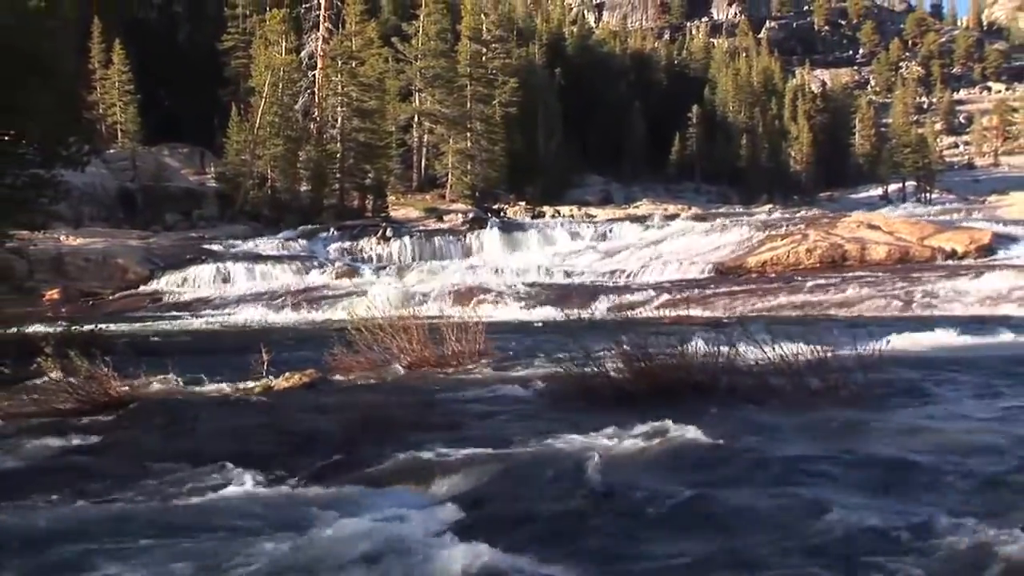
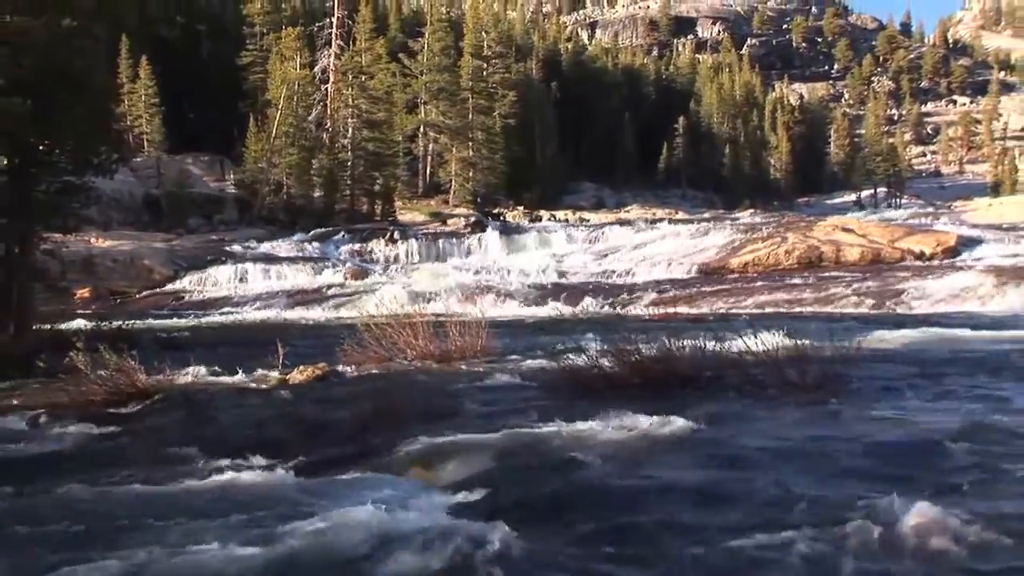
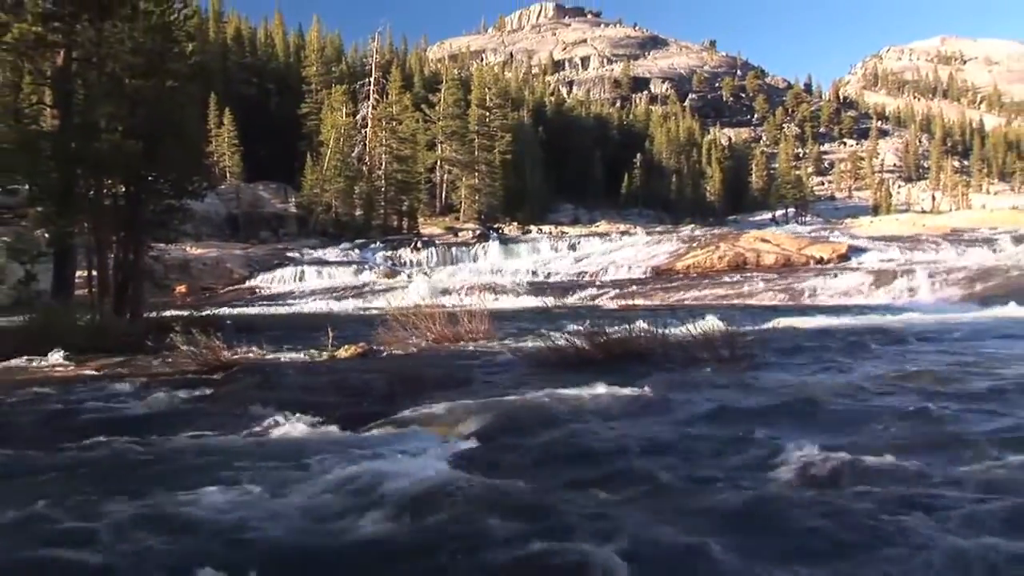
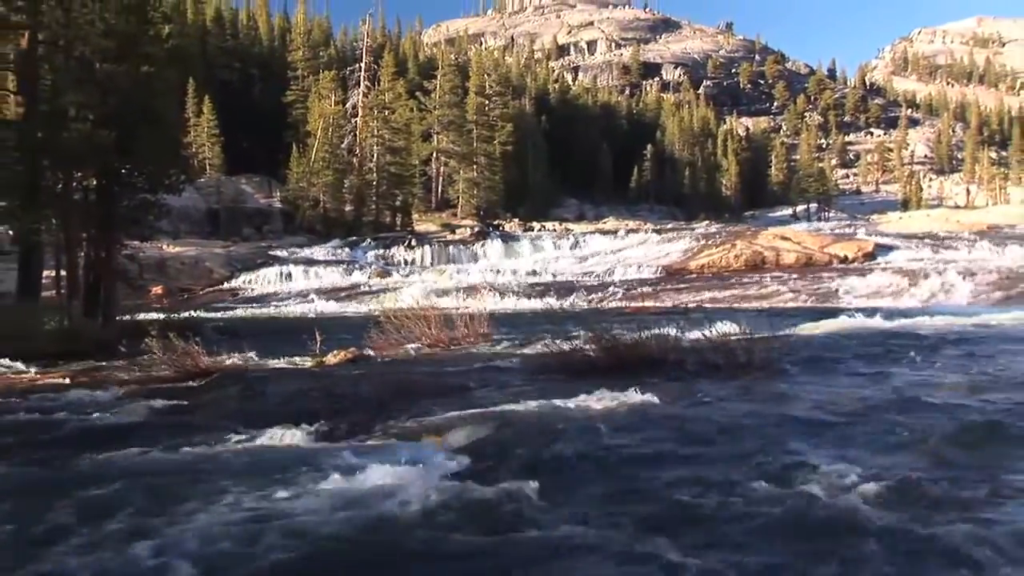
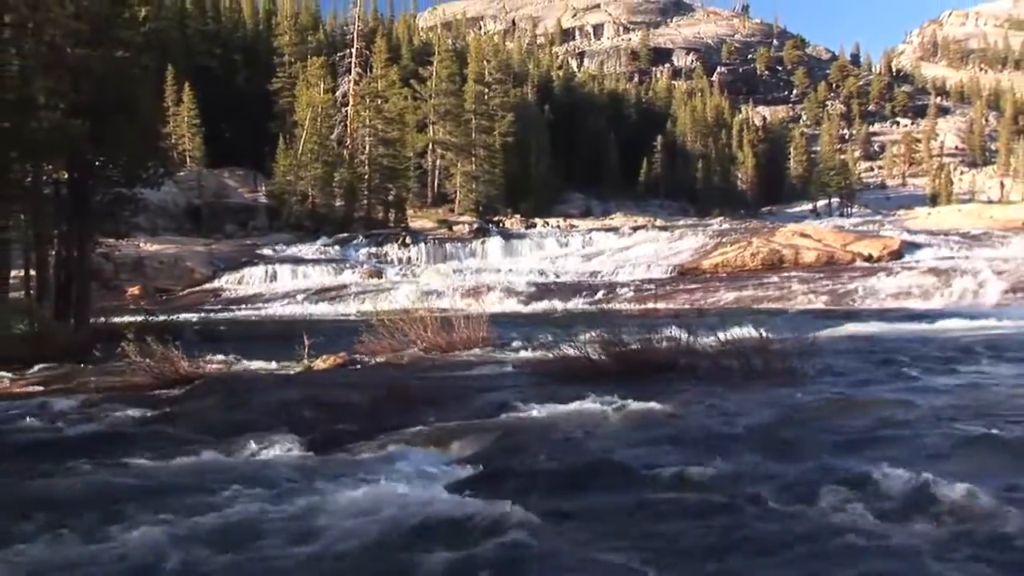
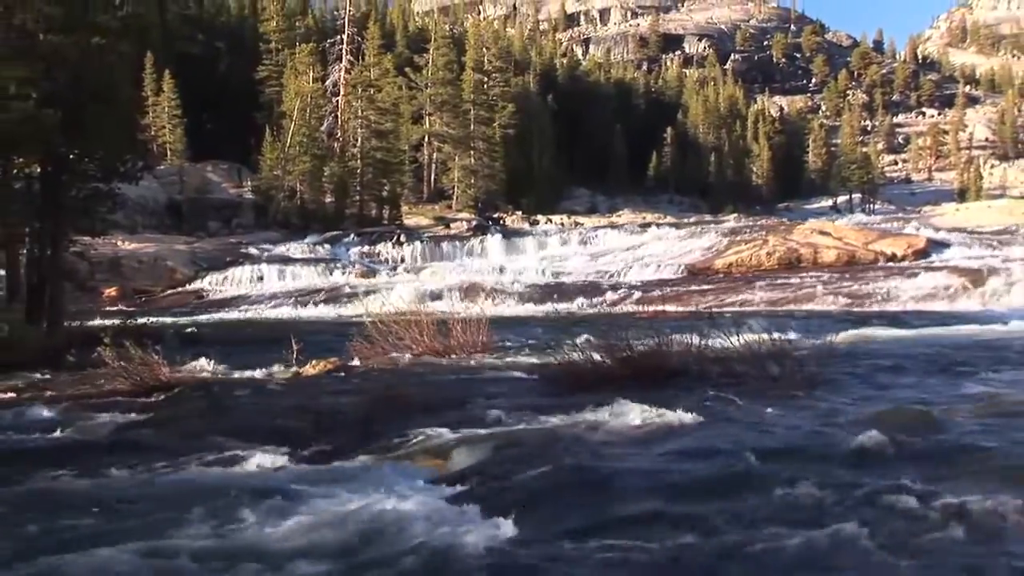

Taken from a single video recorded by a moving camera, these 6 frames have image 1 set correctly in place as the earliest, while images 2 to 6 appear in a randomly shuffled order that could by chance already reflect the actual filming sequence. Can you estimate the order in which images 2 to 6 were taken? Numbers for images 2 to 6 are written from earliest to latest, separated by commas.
2, 6, 5, 4, 3
